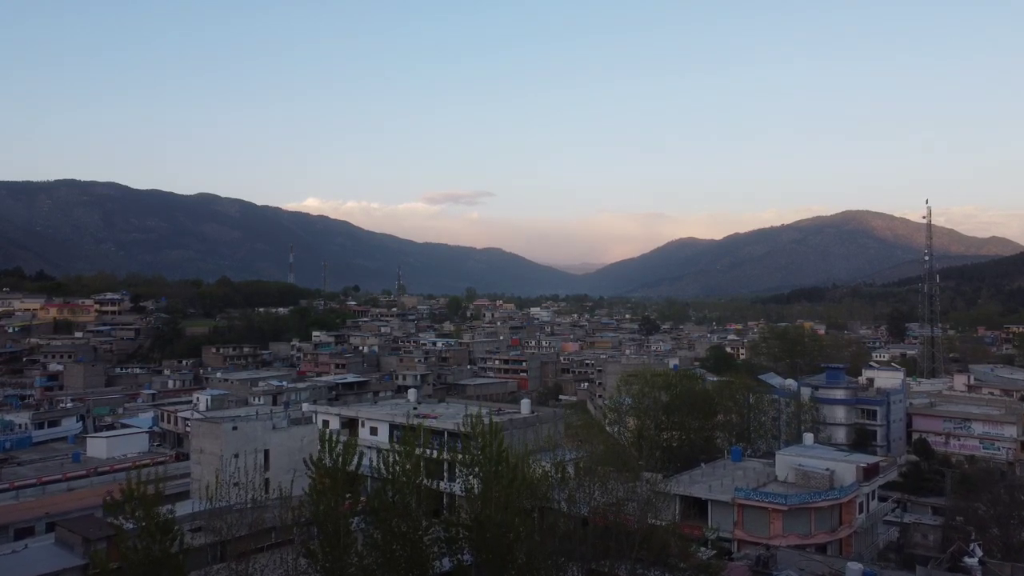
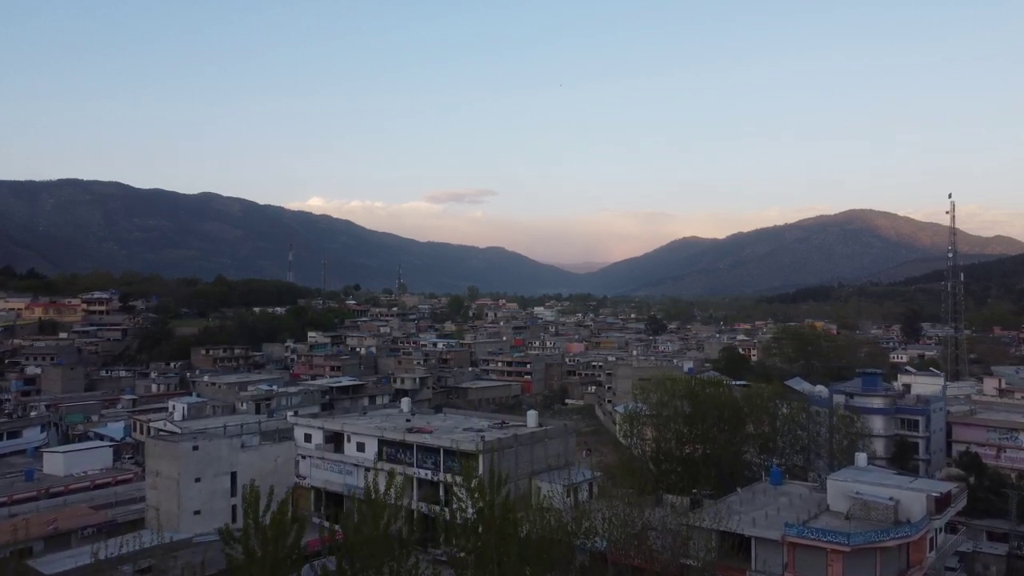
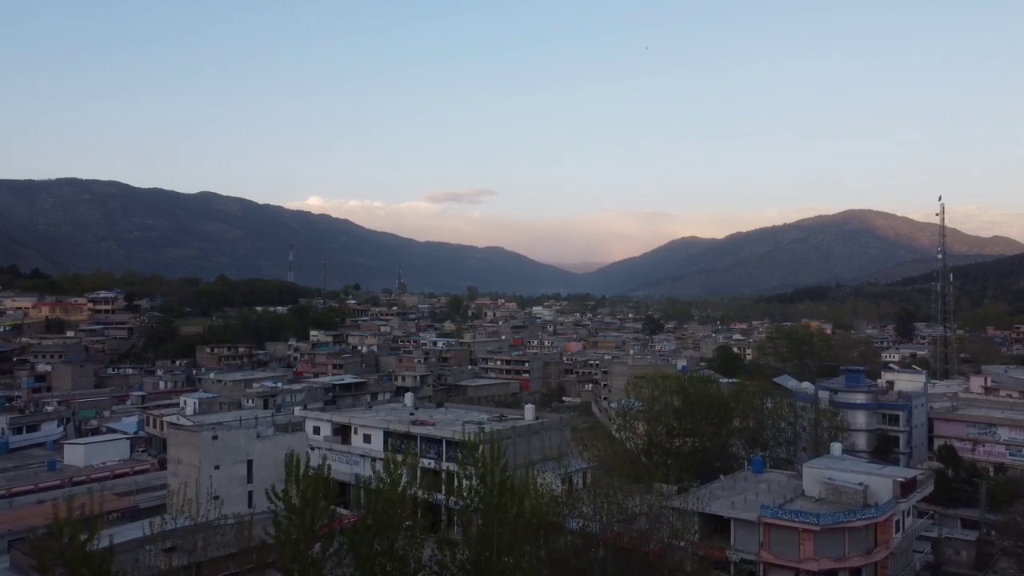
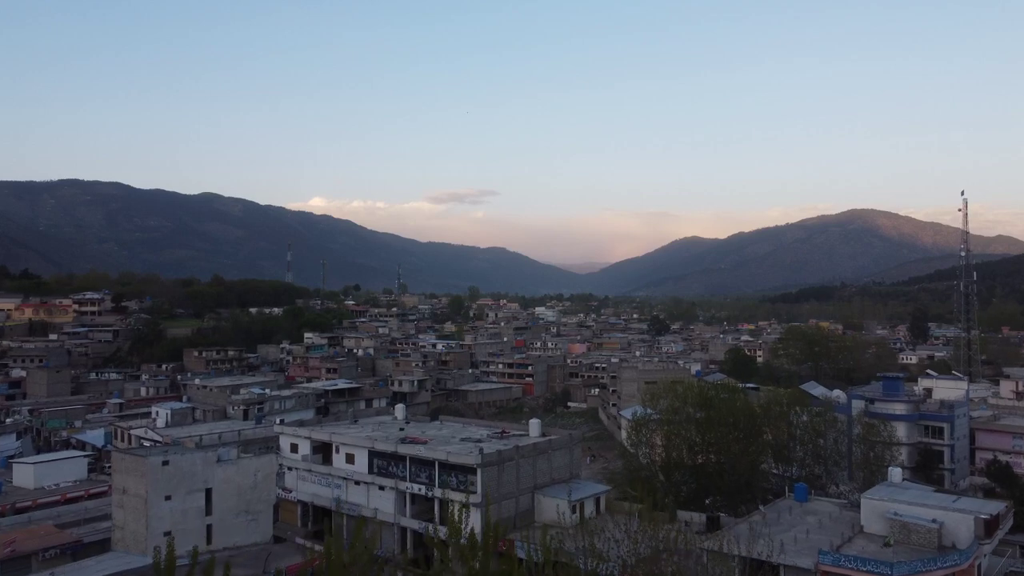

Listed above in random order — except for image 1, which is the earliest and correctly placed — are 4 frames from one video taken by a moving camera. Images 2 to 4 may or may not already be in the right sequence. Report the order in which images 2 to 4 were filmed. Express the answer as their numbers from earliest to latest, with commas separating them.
3, 2, 4
